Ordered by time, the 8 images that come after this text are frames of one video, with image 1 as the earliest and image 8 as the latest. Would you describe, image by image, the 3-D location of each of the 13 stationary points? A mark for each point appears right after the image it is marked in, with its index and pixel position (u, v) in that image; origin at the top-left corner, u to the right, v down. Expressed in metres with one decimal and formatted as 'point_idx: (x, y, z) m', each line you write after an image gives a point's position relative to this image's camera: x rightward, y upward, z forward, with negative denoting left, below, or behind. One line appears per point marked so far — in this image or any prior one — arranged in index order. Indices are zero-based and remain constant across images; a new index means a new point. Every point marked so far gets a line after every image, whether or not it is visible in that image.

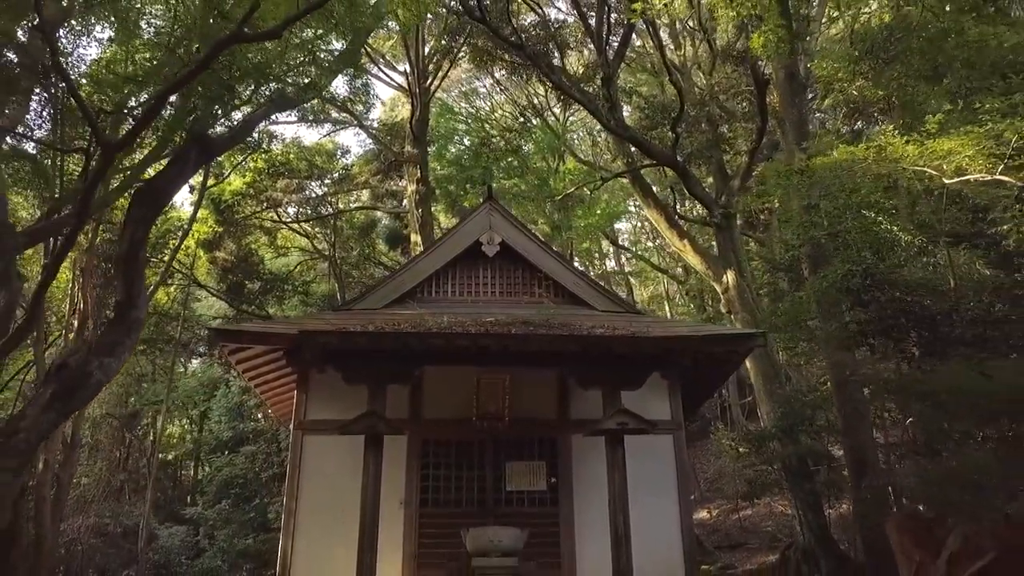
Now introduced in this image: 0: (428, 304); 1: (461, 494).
0: (-1.0, -0.2, +8.8) m
1: (-0.5, -2.2, +7.7) m
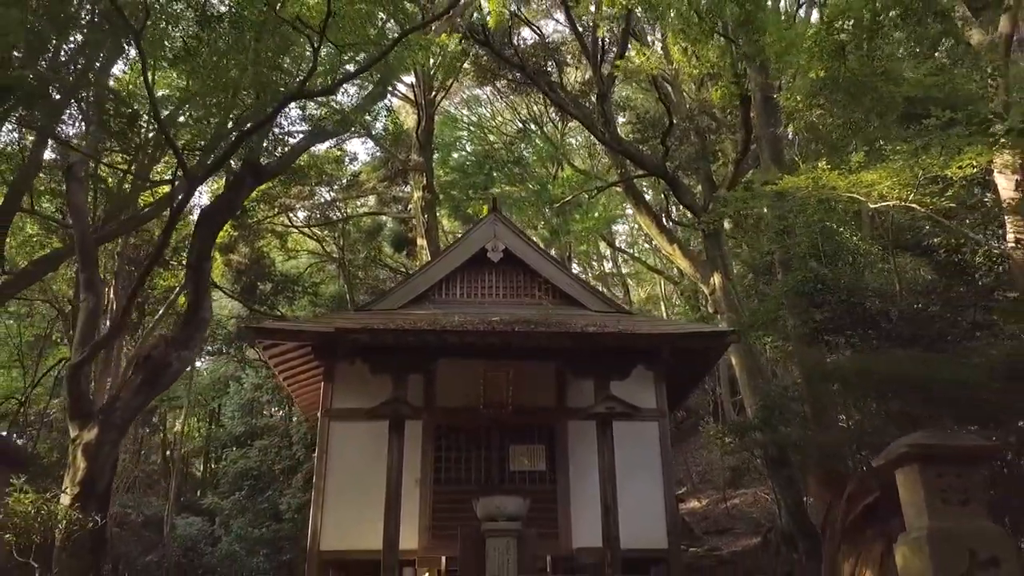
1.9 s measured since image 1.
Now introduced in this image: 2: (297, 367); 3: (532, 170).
0: (-1.0, -0.2, +9.9) m
1: (-0.5, -2.2, +8.7) m
2: (-3.0, -1.1, +10.0) m
3: (+0.4, +2.6, +15.7) m
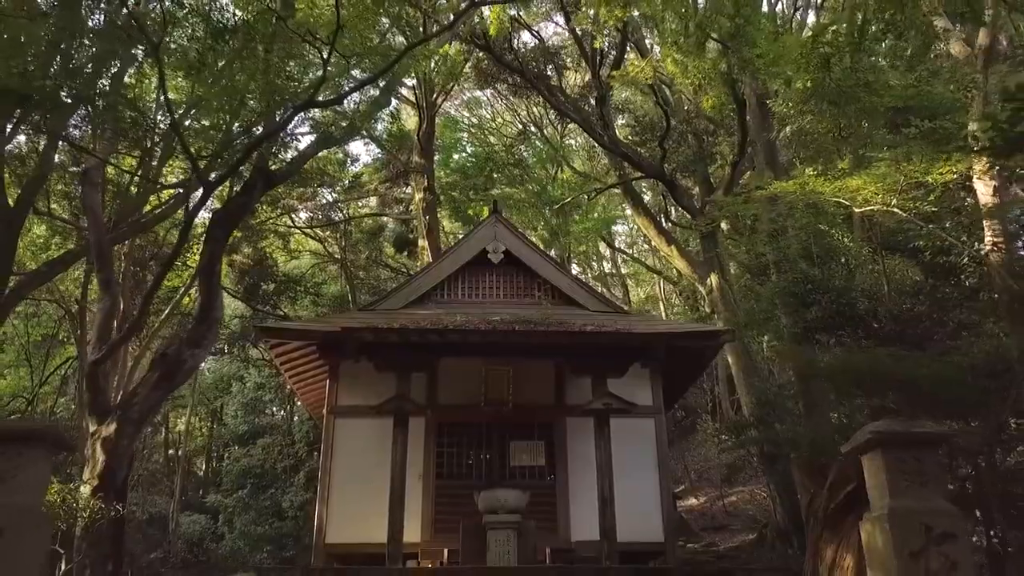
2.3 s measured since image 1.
0: (-1.0, -0.2, +10.1) m
1: (-0.5, -2.2, +9.0) m
2: (-3.0, -1.1, +10.3) m
3: (+0.4, +2.6, +16.0) m
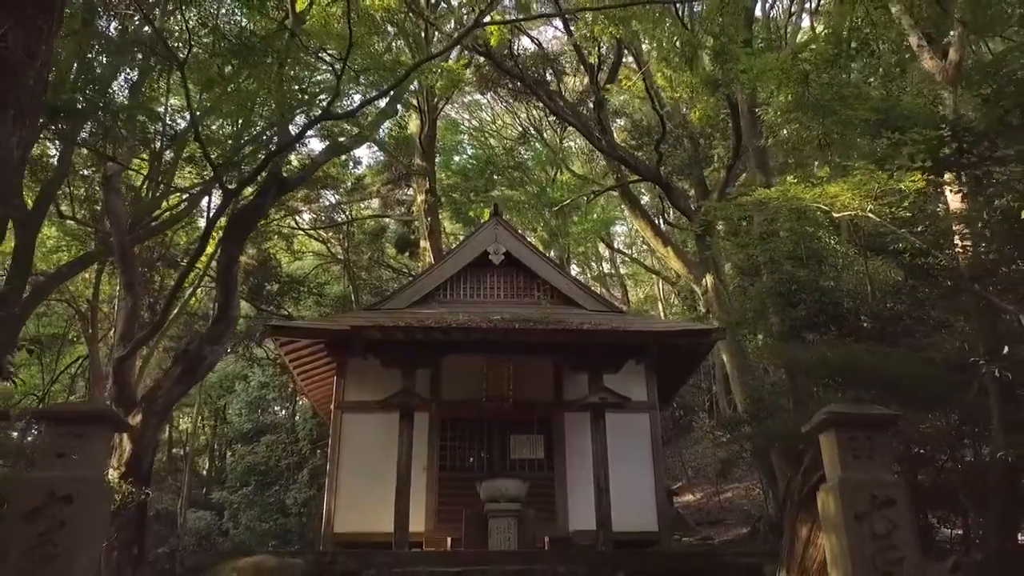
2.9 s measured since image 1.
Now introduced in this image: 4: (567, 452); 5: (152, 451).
0: (-1.0, -0.2, +10.6) m
1: (-0.5, -2.2, +9.4) m
2: (-3.0, -1.1, +10.7) m
3: (+0.4, +2.6, +16.4) m
4: (+0.7, -2.1, +9.4) m
5: (-3.4, -1.6, +6.9) m
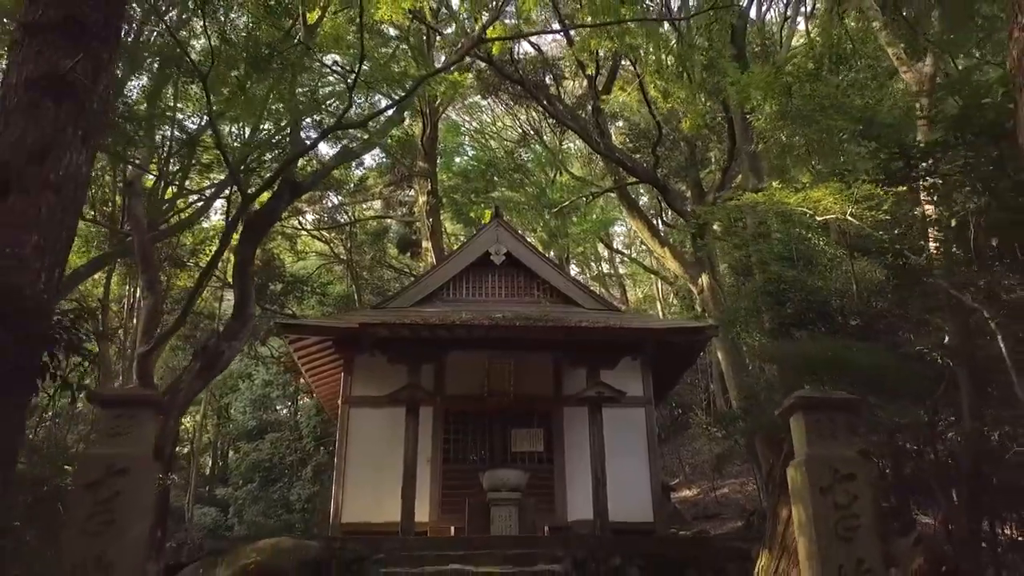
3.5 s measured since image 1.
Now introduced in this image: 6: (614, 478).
0: (-1.0, -0.2, +10.9) m
1: (-0.5, -2.2, +9.8) m
2: (-2.9, -1.1, +11.1) m
3: (+0.5, +2.6, +16.8) m
4: (+0.7, -2.1, +9.8) m
5: (-3.4, -1.5, +7.3) m
6: (+1.3, -2.5, +9.6) m
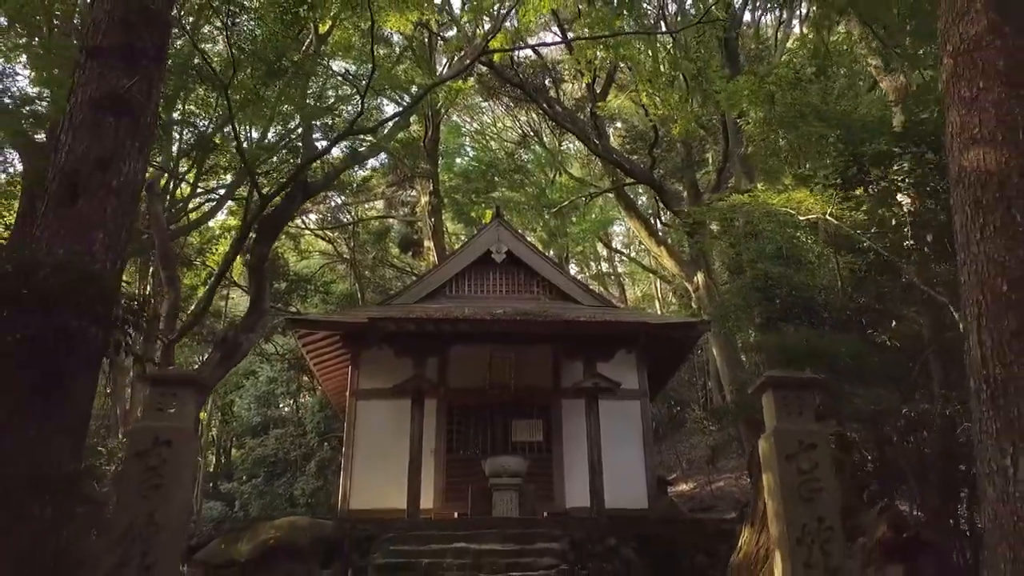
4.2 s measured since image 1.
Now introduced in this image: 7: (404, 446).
0: (-1.0, -0.2, +11.4) m
1: (-0.5, -2.2, +10.2) m
2: (-2.9, -1.0, +11.5) m
3: (+0.5, +2.6, +17.2) m
4: (+0.7, -2.1, +10.3) m
5: (-3.4, -1.5, +7.7) m
6: (+1.4, -2.5, +10.0) m
7: (-1.5, -2.2, +10.0) m
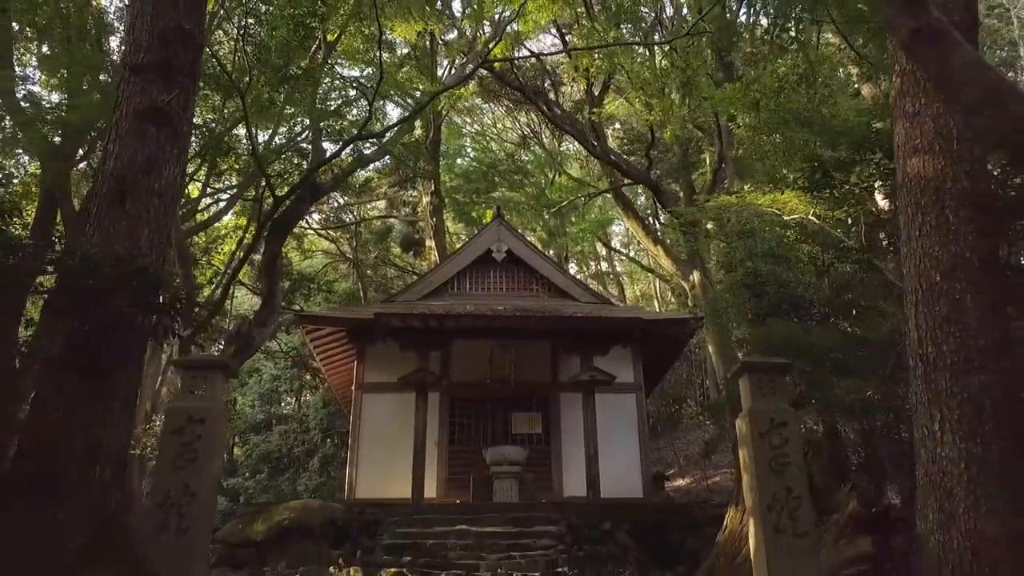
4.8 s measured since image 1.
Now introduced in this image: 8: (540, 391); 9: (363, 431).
0: (-1.0, -0.1, +11.8) m
1: (-0.5, -2.1, +10.6) m
2: (-2.9, -1.0, +11.9) m
3: (+0.5, +2.7, +17.6) m
4: (+0.7, -2.0, +10.7) m
5: (-3.4, -1.5, +8.1) m
6: (+1.4, -2.4, +10.4) m
7: (-1.5, -2.1, +10.4) m
8: (+0.4, -1.5, +10.8) m
9: (-2.1, -2.0, +10.4) m
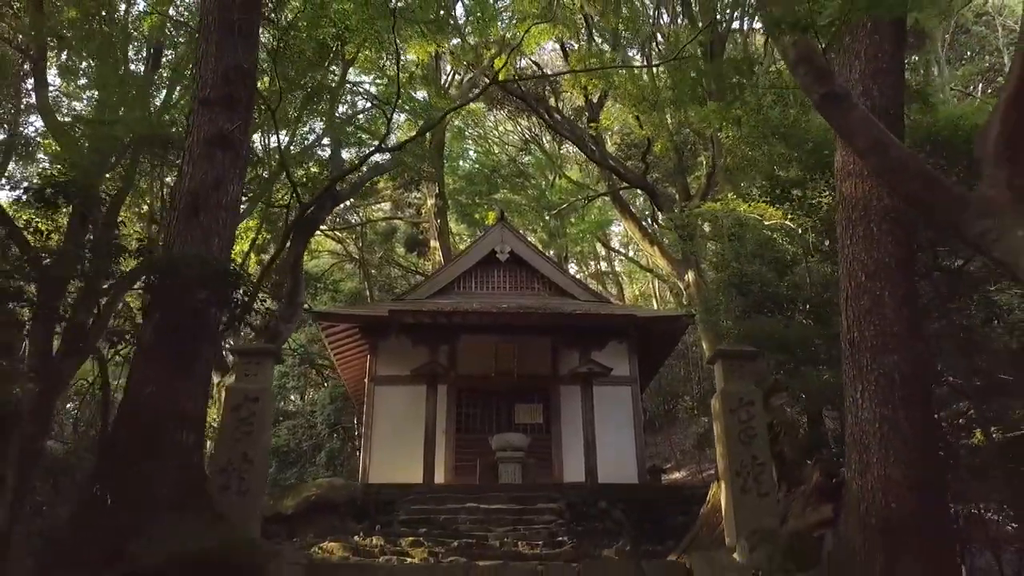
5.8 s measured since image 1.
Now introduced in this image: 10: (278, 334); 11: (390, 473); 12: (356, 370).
0: (-0.9, -0.1, +12.5) m
1: (-0.4, -2.1, +11.4) m
2: (-2.9, -1.0, +12.6) m
3: (+0.5, +2.7, +18.4) m
4: (+0.8, -2.0, +11.4) m
5: (-3.4, -1.4, +8.9) m
6: (+1.4, -2.4, +11.2) m
7: (-1.4, -2.1, +11.1) m
8: (+0.5, -1.5, +11.5) m
9: (-2.0, -2.0, +11.1) m
10: (-2.9, -0.6, +9.0) m
11: (-1.8, -2.8, +10.9) m
12: (-3.1, -1.7, +14.3) m
